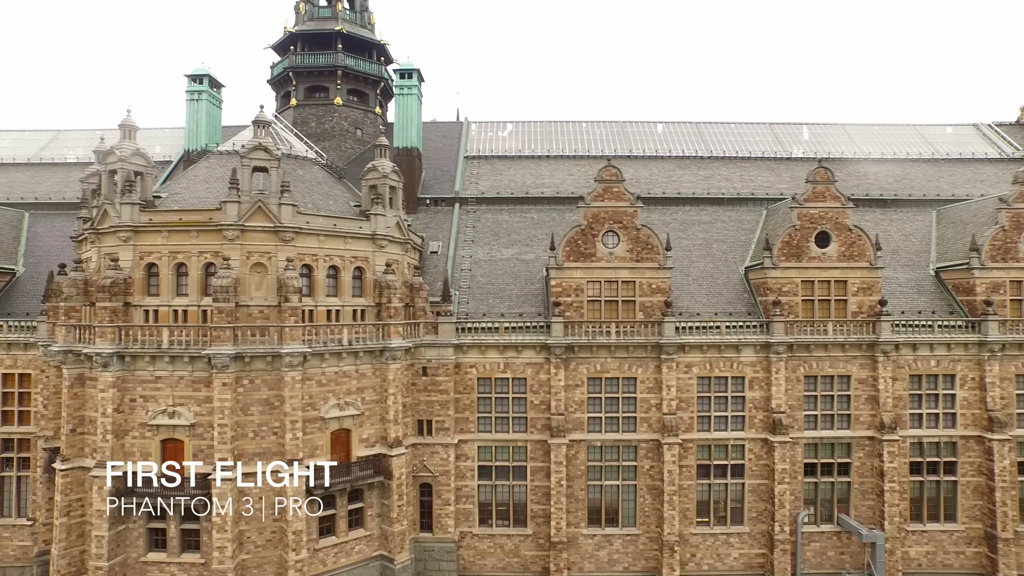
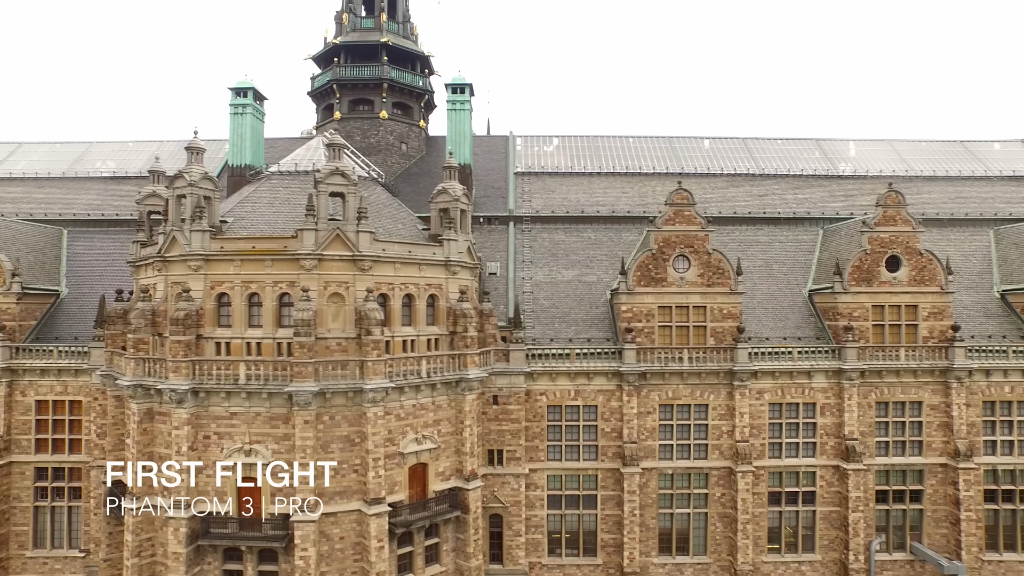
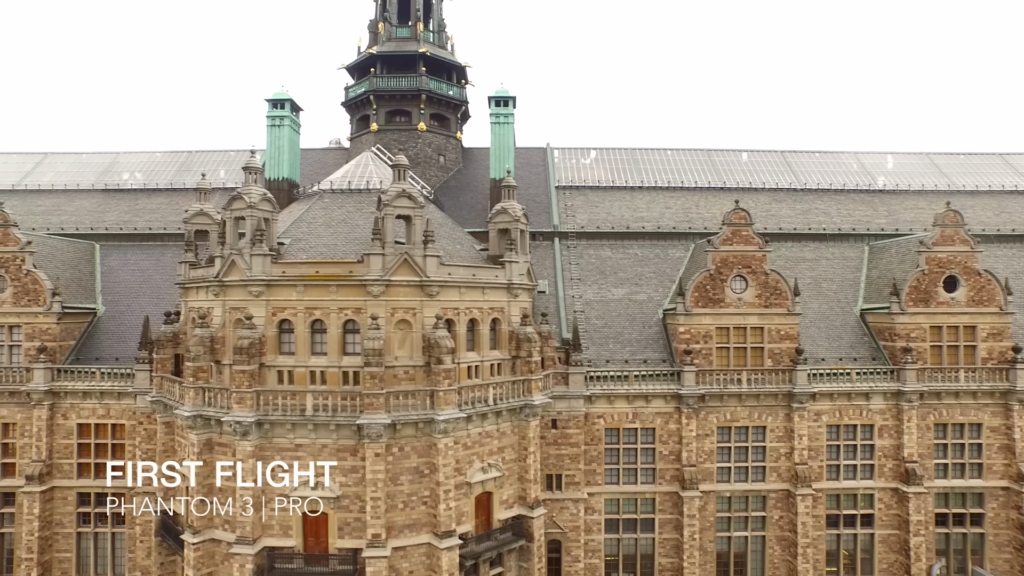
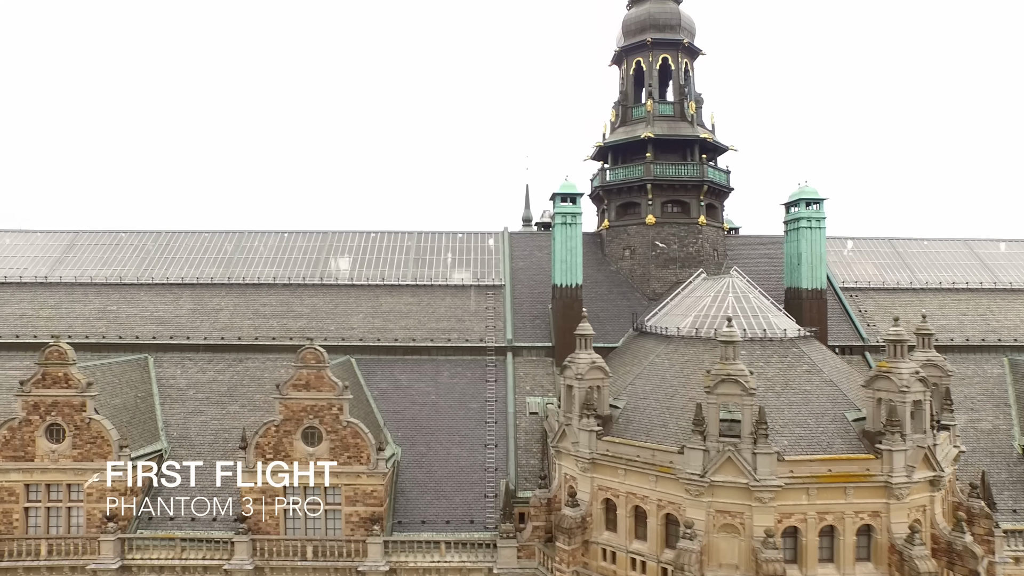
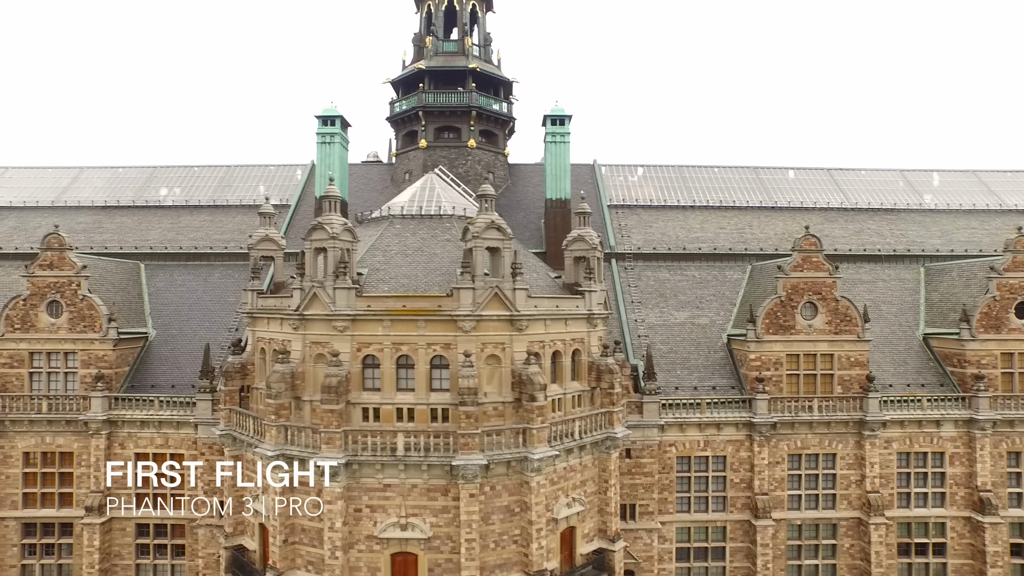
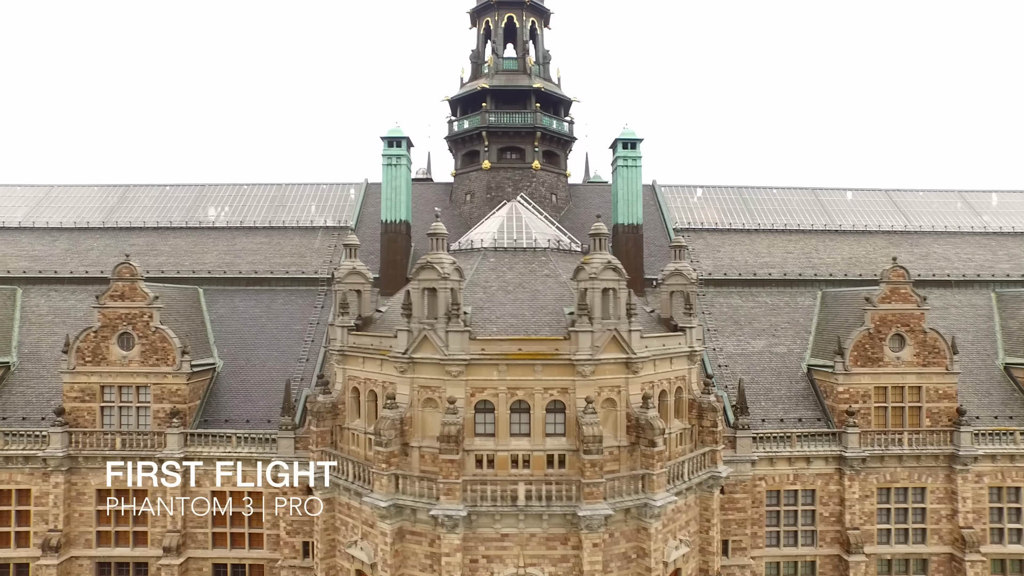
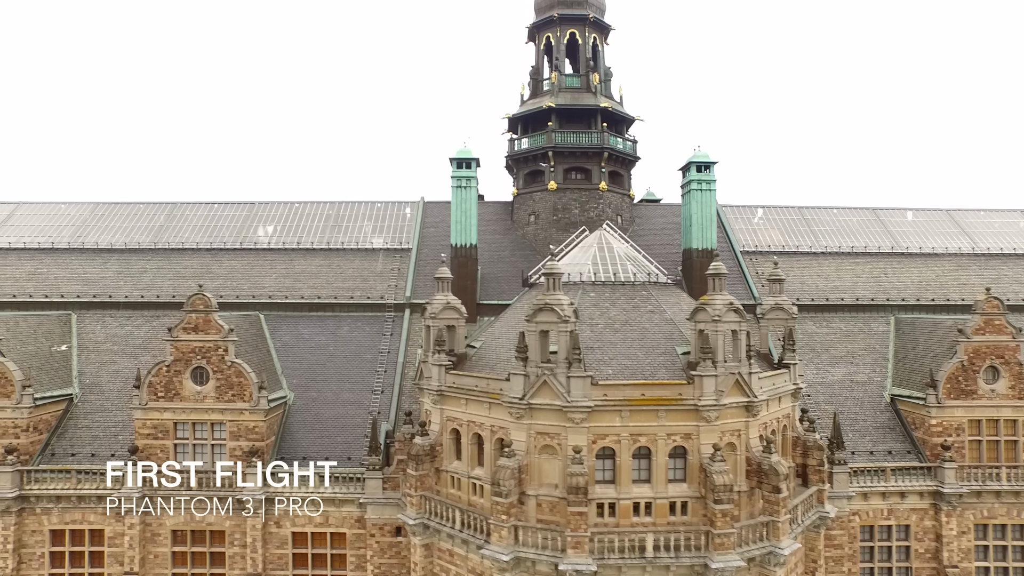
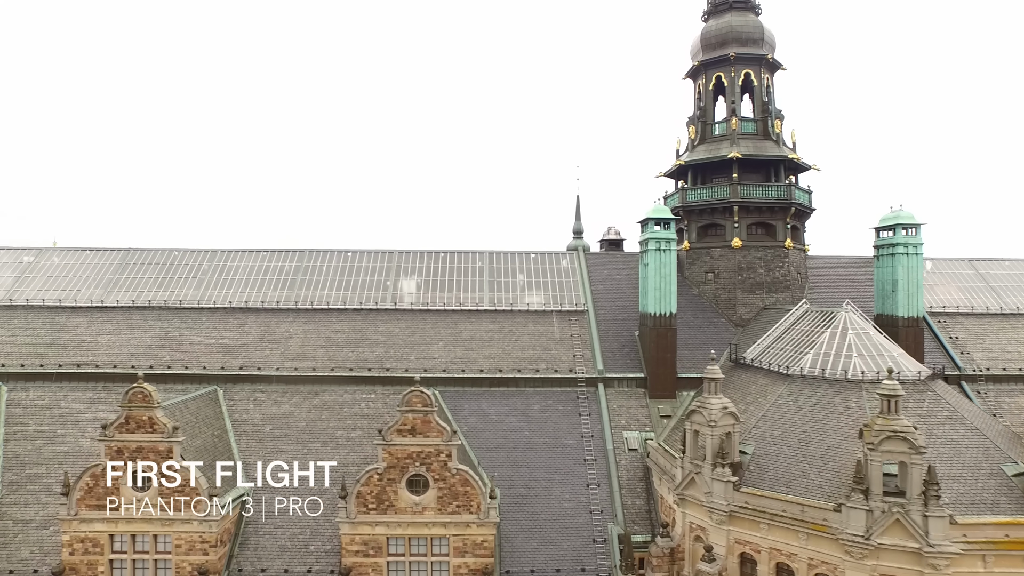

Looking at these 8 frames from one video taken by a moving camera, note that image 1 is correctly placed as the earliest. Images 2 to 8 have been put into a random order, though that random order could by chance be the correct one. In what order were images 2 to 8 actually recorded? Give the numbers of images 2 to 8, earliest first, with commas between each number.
2, 3, 5, 6, 7, 4, 8
